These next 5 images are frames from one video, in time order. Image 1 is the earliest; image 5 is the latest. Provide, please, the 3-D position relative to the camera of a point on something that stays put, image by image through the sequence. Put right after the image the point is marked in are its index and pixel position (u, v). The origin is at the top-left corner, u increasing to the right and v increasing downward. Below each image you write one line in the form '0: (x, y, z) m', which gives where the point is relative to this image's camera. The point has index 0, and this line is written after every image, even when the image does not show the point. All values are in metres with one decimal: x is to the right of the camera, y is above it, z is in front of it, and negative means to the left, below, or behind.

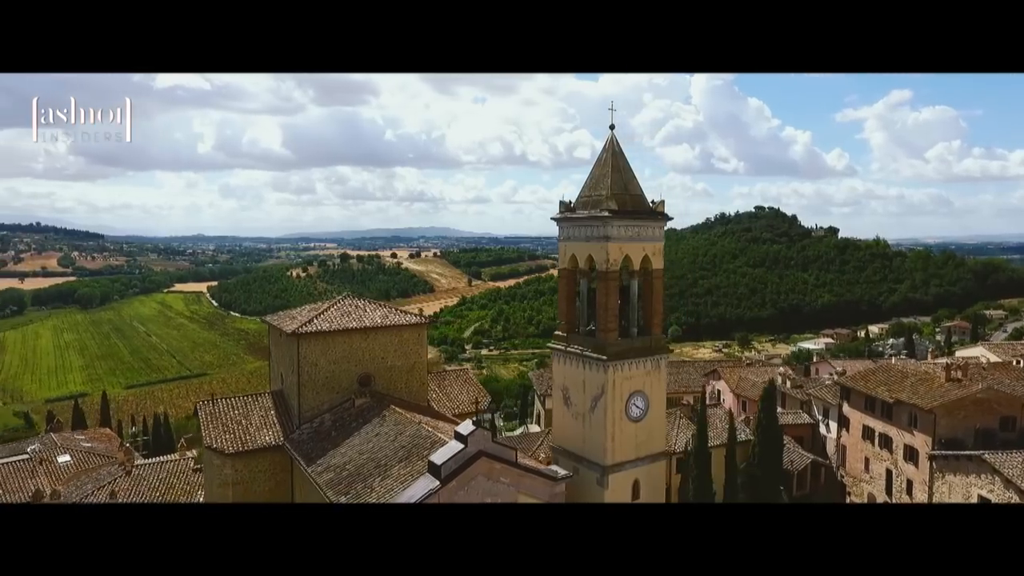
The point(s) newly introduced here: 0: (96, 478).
0: (-7.6, -3.5, +11.4) m
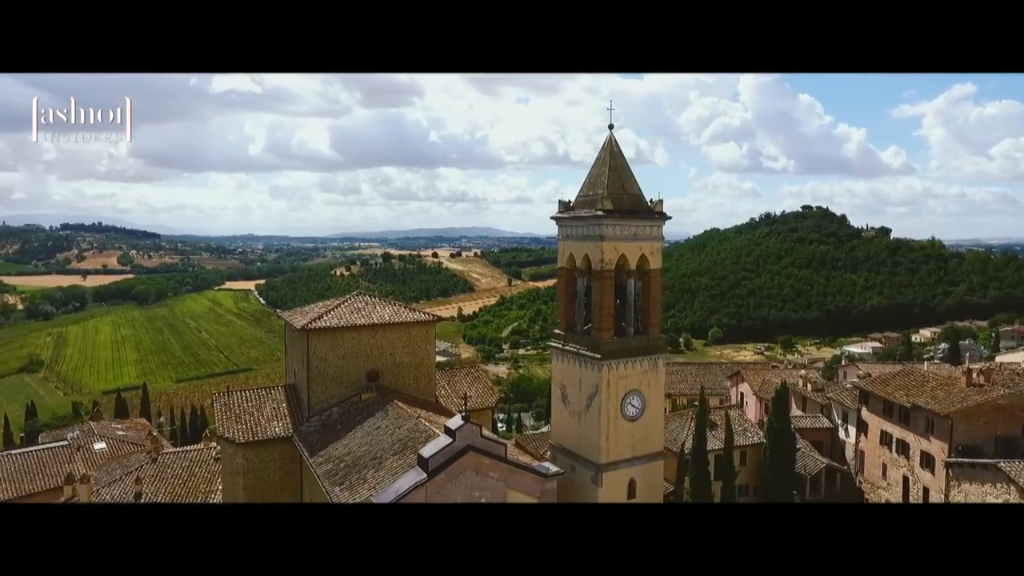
0: (-7.4, -3.4, +12.0) m
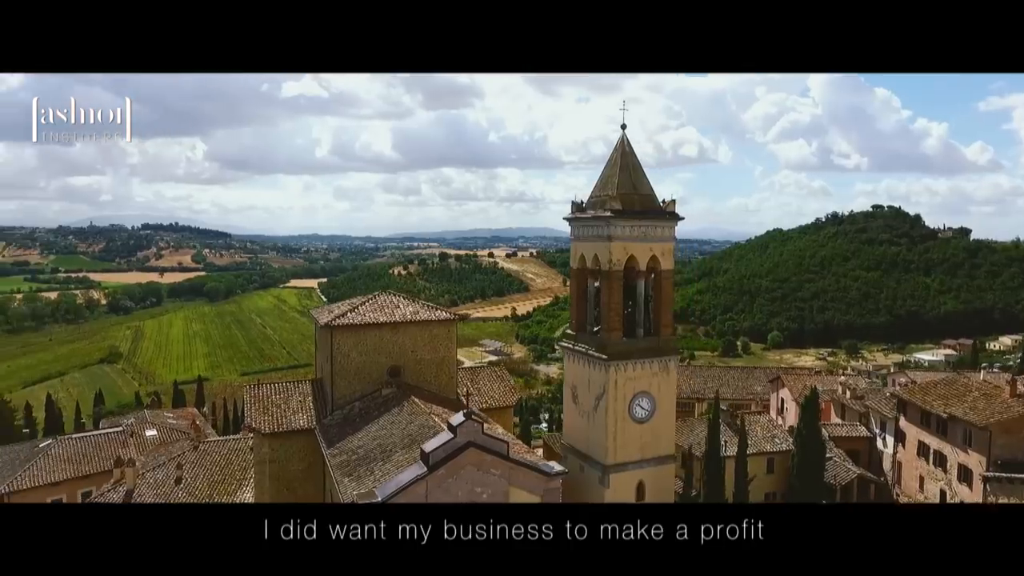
0: (-7.0, -3.3, +12.8) m
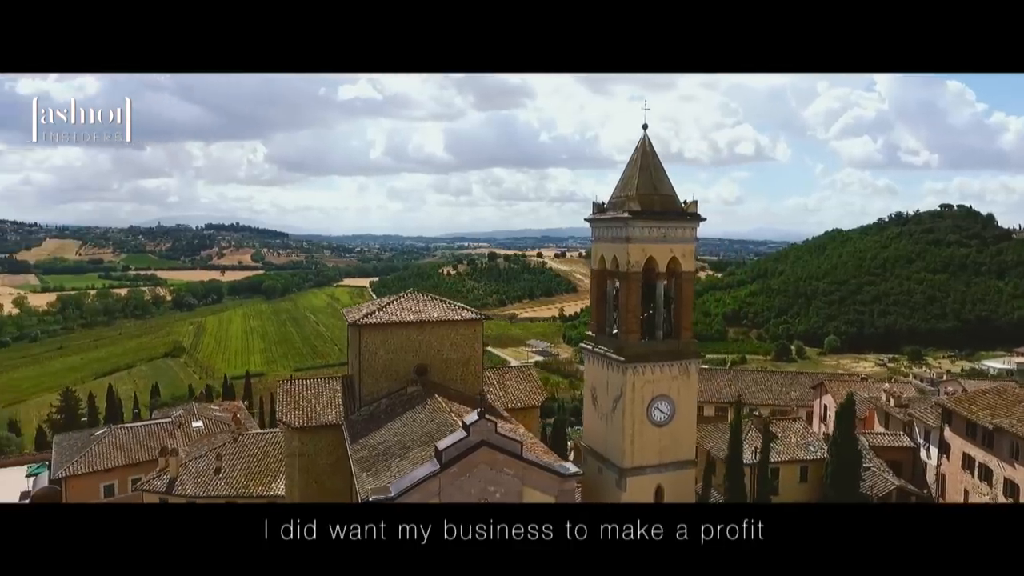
0: (-6.4, -3.3, +13.3) m
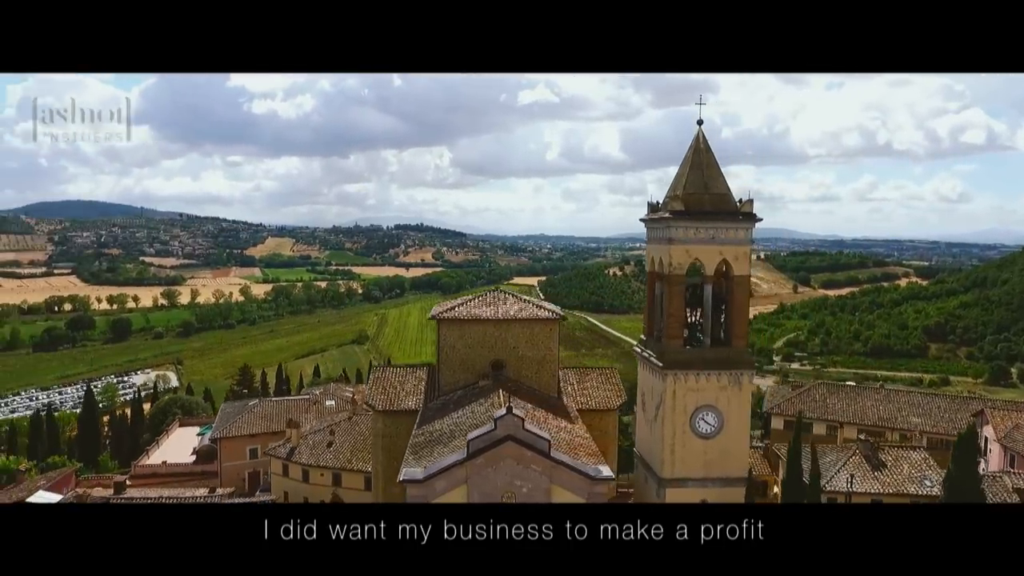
0: (-4.3, -3.1, +14.9) m
